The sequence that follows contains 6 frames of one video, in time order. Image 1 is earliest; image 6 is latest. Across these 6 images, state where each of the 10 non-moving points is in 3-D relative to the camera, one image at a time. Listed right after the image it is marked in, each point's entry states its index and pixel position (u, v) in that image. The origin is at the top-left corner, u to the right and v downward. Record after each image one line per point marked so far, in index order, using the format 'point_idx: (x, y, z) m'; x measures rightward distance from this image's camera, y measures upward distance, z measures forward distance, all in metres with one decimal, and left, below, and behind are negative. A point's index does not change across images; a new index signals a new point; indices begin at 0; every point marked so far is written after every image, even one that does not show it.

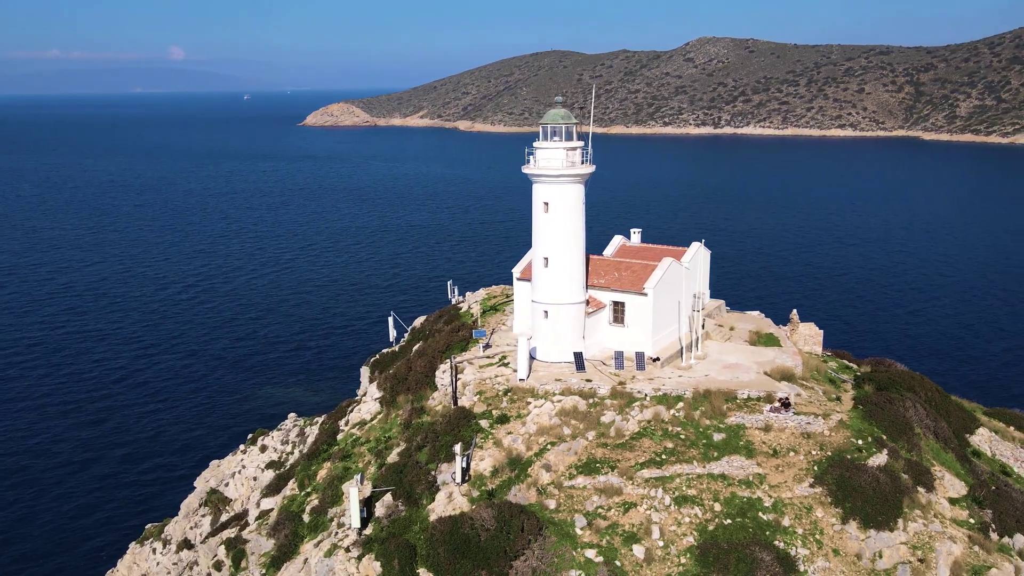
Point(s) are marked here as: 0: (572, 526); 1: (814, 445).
0: (+1.2, -4.7, +16.9) m
1: (+6.5, -3.4, +18.6) m
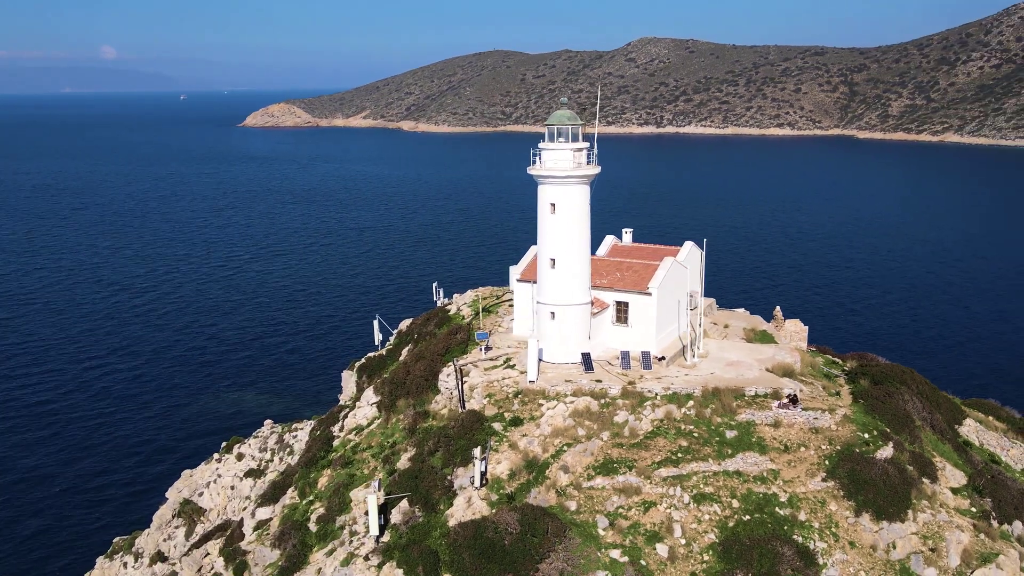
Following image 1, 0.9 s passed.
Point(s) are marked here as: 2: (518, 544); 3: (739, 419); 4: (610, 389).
0: (+1.6, -4.7, +16.9) m
1: (+6.8, -3.3, +18.9) m
2: (+0.1, -4.8, +16.3) m
3: (+5.1, -2.9, +19.2) m
4: (+2.3, -2.3, +19.9) m
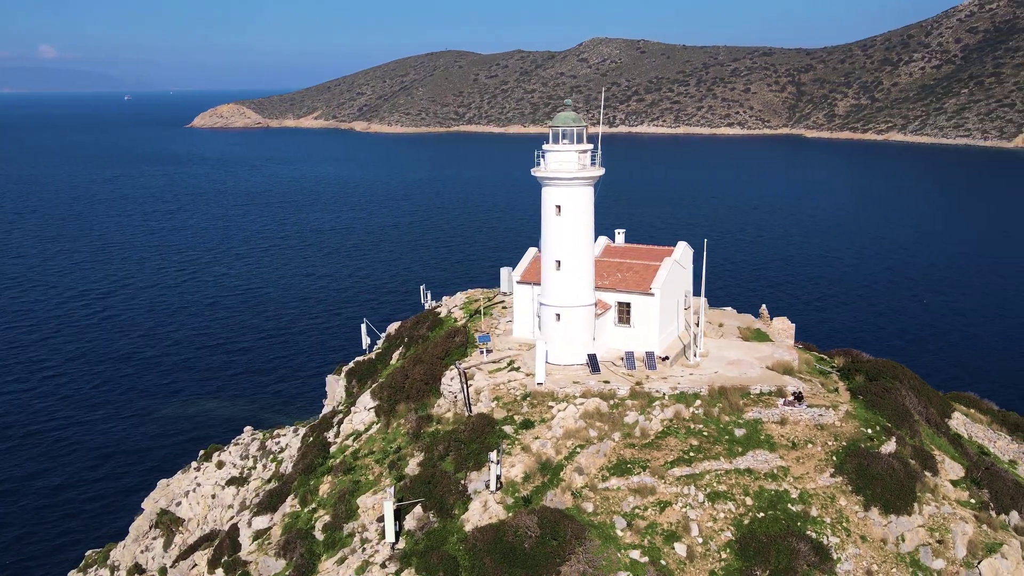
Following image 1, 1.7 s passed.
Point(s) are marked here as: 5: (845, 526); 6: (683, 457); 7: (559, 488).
0: (+2.0, -4.7, +16.9) m
1: (+7.1, -3.3, +19.2) m
2: (+0.5, -4.9, +16.3) m
3: (+5.3, -2.9, +19.4) m
4: (+2.5, -2.3, +20.0) m
5: (+6.8, -4.8, +17.6) m
6: (+3.6, -3.6, +18.3) m
7: (+1.0, -4.1, +17.6) m
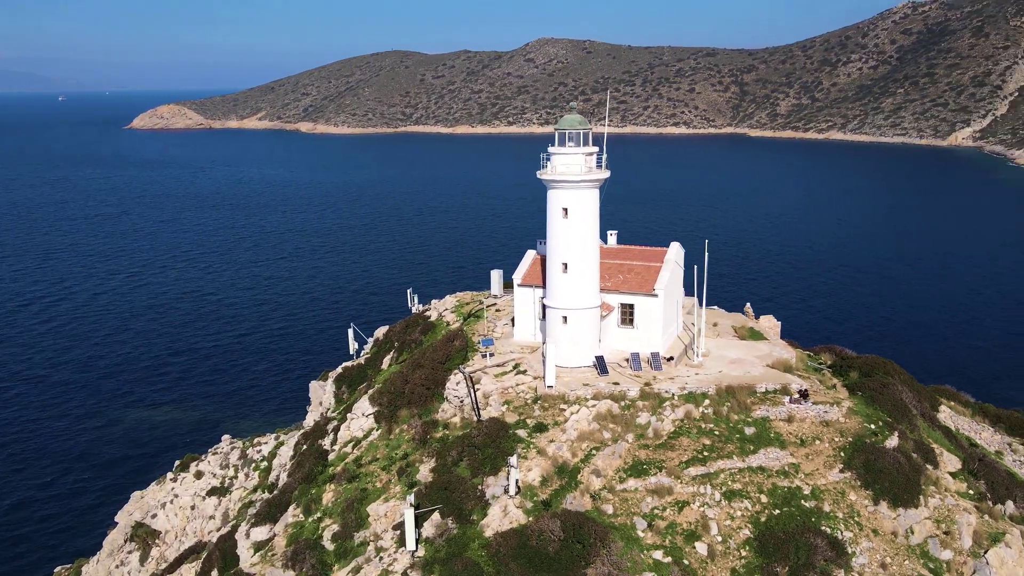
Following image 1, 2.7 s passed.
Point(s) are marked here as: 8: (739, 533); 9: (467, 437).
0: (+2.4, -4.8, +17.0) m
1: (+7.3, -3.3, +19.6) m
2: (+1.0, -5.0, +16.2) m
3: (+5.6, -2.9, +19.7) m
4: (+2.7, -2.4, +20.1) m
5: (+7.2, -4.8, +17.9) m
6: (+4.0, -3.6, +18.5) m
7: (+1.3, -4.1, +17.6) m
8: (+4.5, -4.9, +17.2) m
9: (-1.0, -3.3, +19.3) m
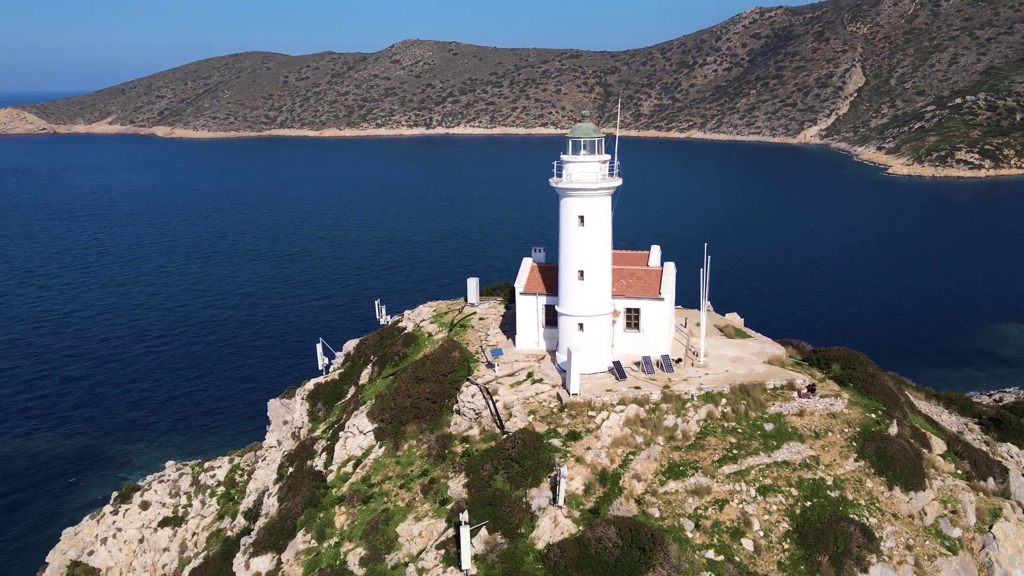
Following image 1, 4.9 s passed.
0: (+3.4, -4.9, +17.3) m
1: (+7.9, -3.2, +20.6) m
2: (+2.2, -5.1, +16.4) m
3: (+6.1, -2.9, +20.4) m
4: (+3.2, -2.5, +20.4) m
5: (+8.0, -4.8, +18.9) m
6: (+4.7, -3.7, +19.0) m
7: (+2.3, -4.3, +17.7) m
8: (+5.5, -4.9, +17.8) m
9: (-0.3, -3.6, +19.1) m
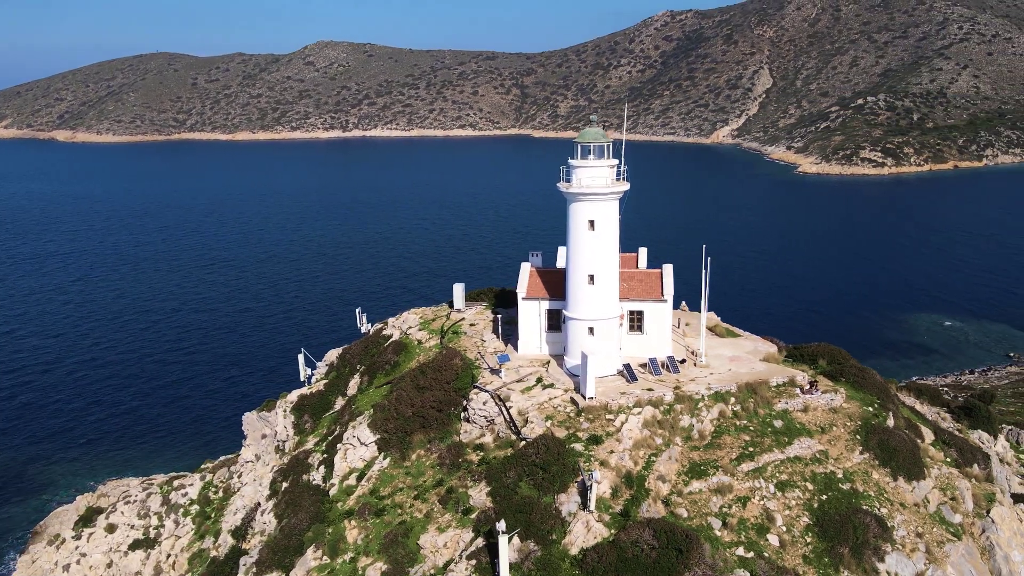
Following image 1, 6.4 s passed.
0: (+4.1, -4.9, +17.5) m
1: (+8.2, -3.2, +21.2) m
2: (+2.9, -5.2, +16.5) m
3: (+6.4, -2.9, +20.9) m
4: (+3.5, -2.6, +20.6) m
5: (+8.5, -4.7, +19.6) m
6: (+5.2, -3.7, +19.3) m
7: (+2.9, -4.4, +17.9) m
8: (+6.1, -4.9, +18.2) m
9: (+0.1, -3.7, +19.0) m
